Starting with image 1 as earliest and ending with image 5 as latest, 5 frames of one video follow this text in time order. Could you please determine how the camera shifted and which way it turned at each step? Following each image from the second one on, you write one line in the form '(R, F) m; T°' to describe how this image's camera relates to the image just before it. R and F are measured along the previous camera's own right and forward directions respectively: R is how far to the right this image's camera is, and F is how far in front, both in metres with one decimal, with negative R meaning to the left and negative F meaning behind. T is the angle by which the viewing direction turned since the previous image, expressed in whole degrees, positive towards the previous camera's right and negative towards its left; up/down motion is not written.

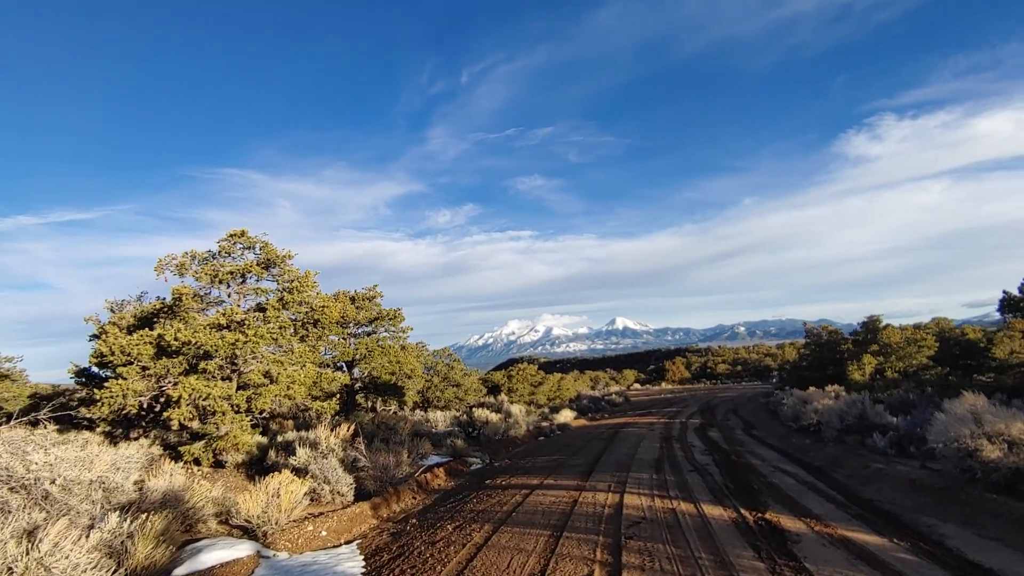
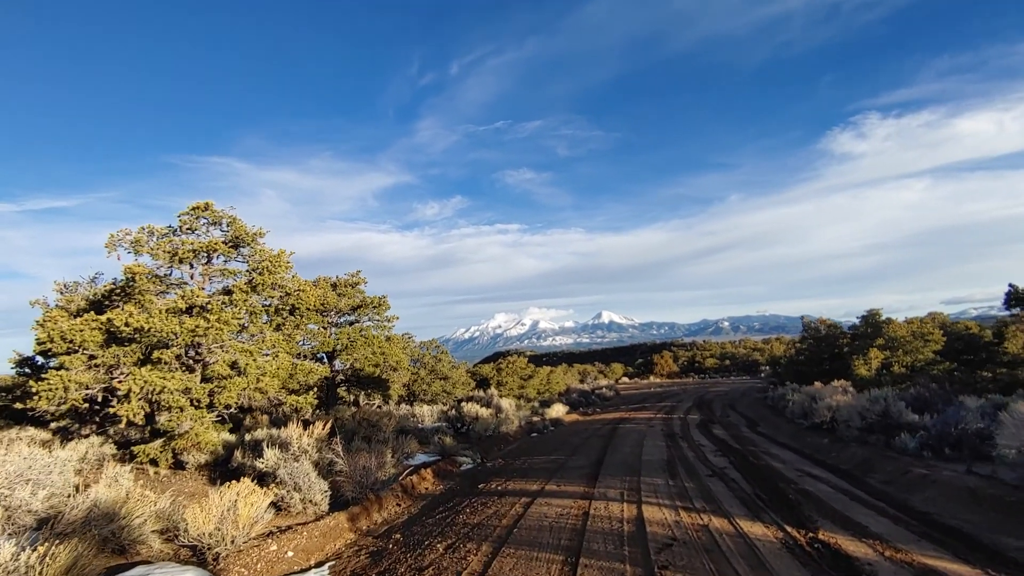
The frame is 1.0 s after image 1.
(-0.2, +1.2) m; +1°
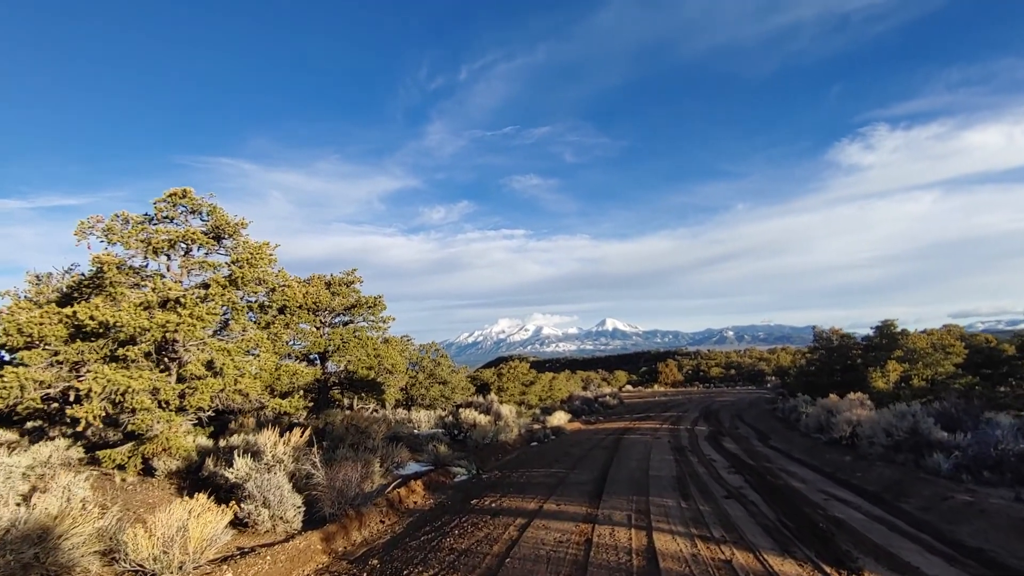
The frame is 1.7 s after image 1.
(+0.1, +0.8) m; 0°
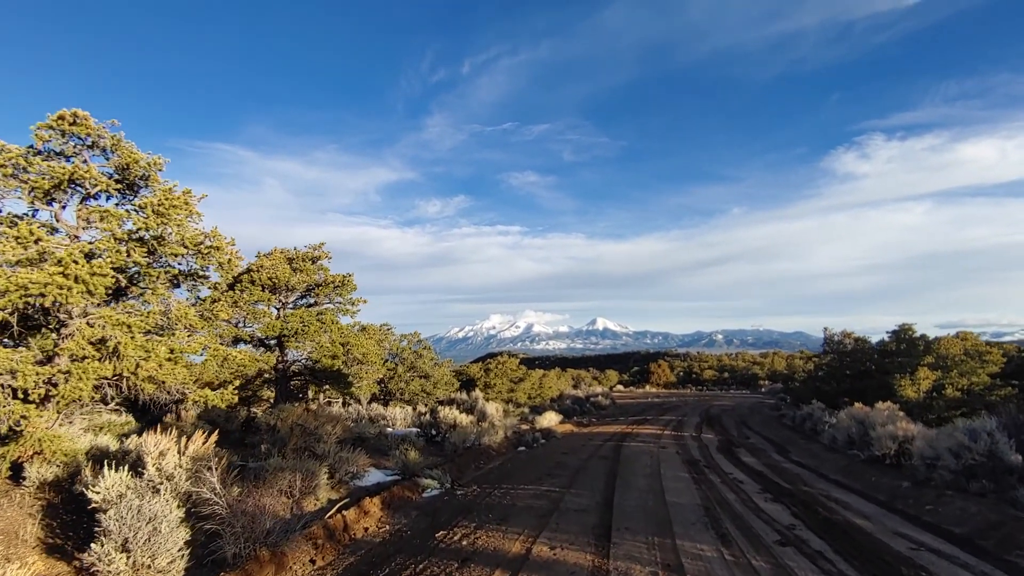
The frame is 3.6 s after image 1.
(+0.1, +2.3) m; +1°
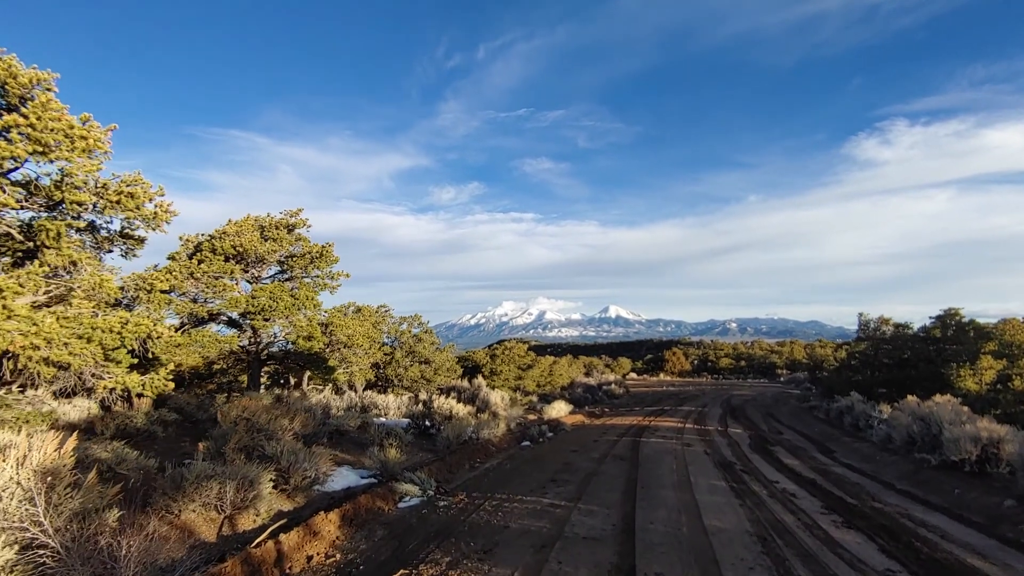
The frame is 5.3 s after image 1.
(+0.3, +2.0) m; -1°
